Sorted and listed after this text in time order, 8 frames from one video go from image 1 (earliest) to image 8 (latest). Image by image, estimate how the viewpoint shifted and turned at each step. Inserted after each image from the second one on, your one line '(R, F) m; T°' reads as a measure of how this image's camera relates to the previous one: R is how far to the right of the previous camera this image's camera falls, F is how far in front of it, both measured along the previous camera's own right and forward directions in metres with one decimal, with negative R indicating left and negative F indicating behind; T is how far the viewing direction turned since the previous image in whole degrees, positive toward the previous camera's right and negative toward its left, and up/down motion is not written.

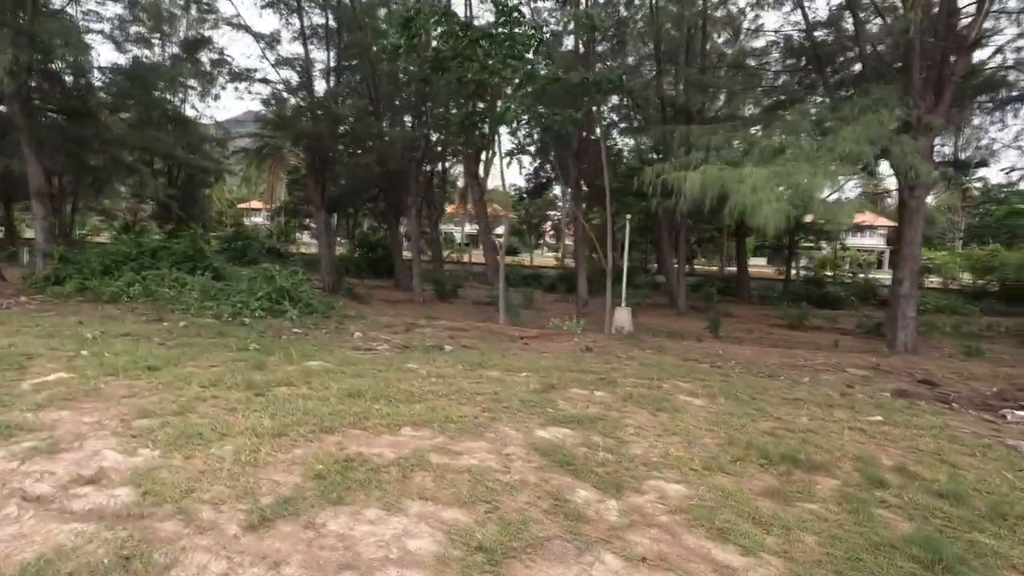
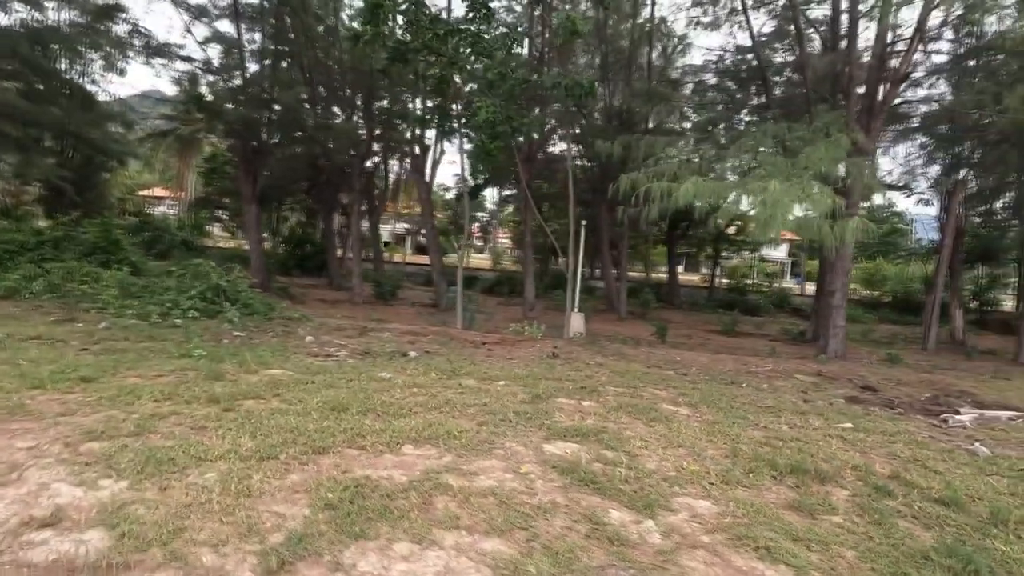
(-0.9, +0.4) m; +8°
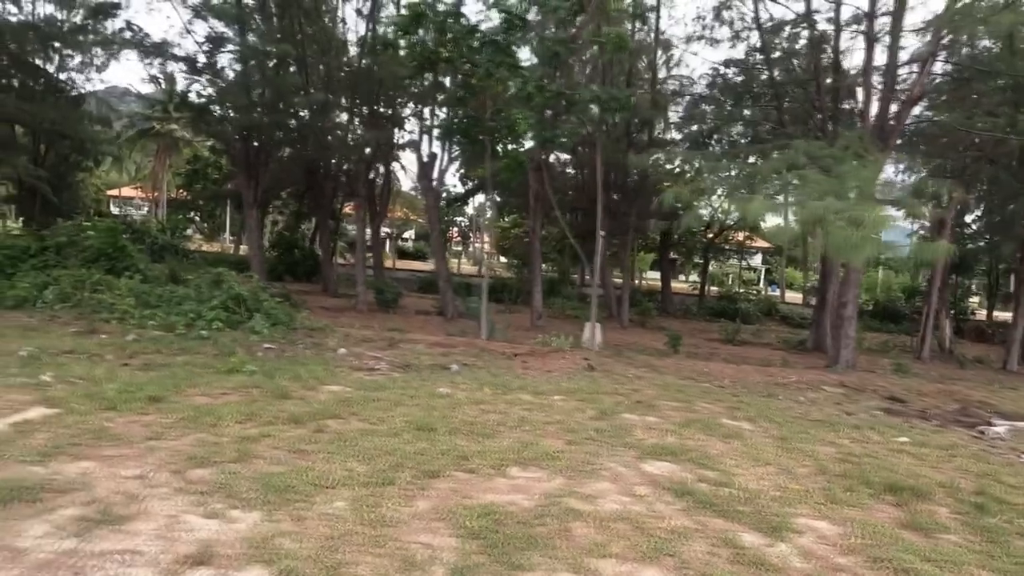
(-1.3, 0.0) m; +3°
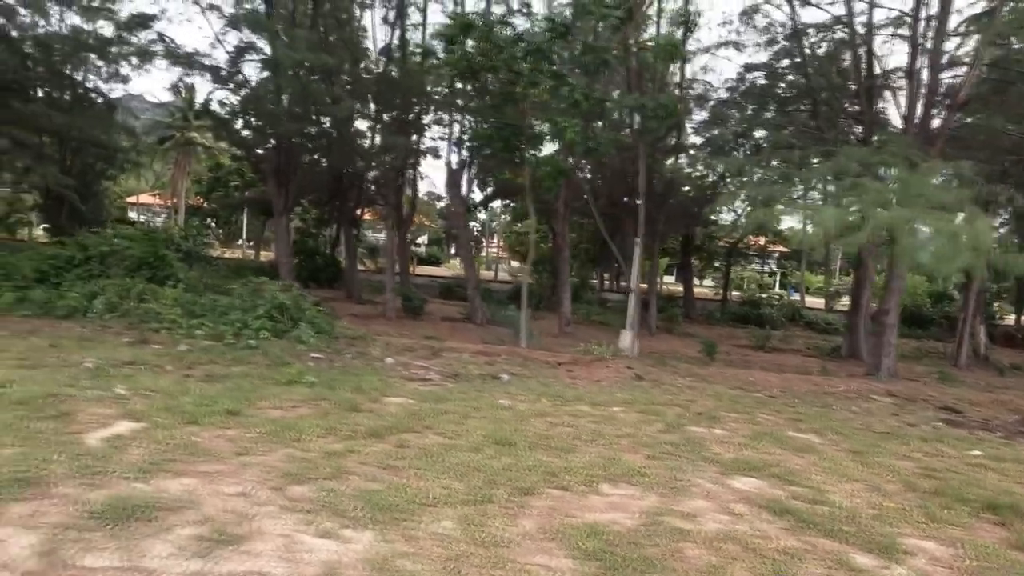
(-0.8, 0.0) m; -1°
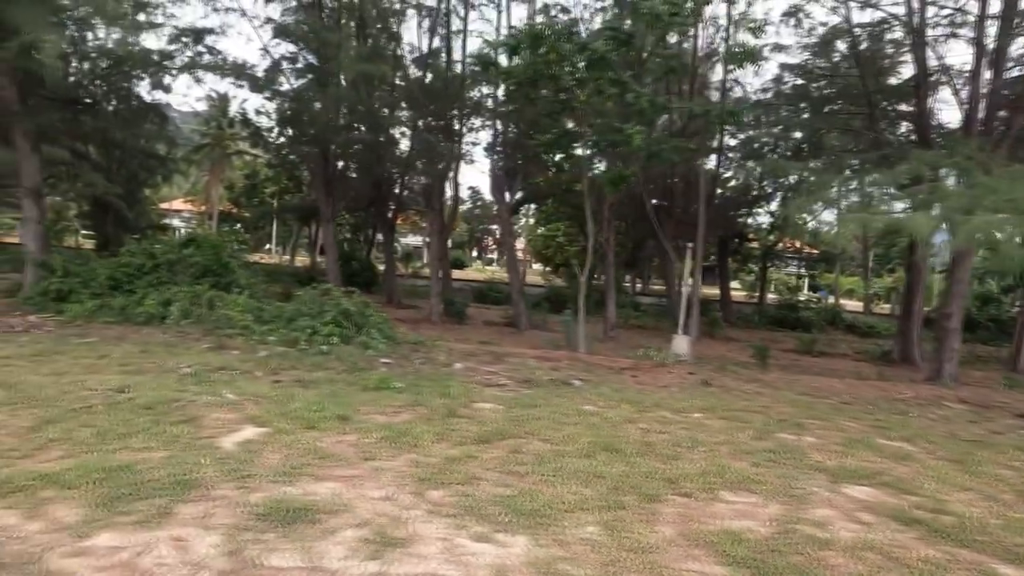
(-1.0, -0.1) m; -2°
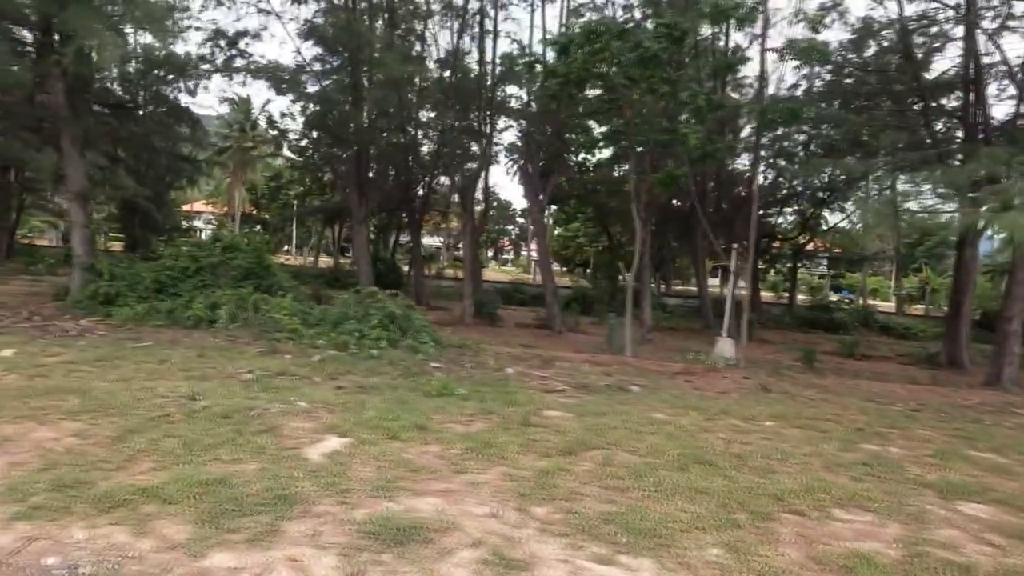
(-0.8, +0.2) m; -1°
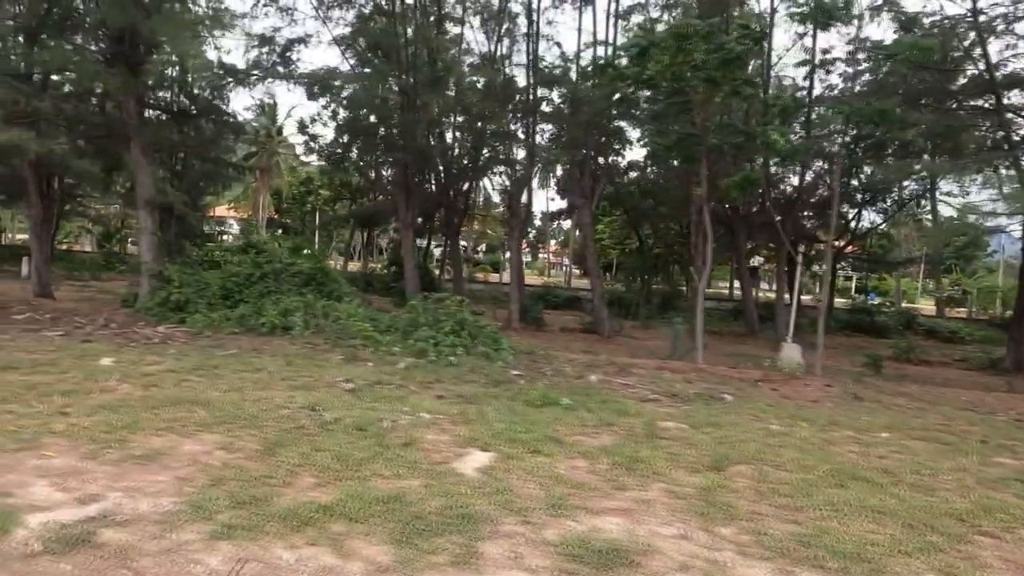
(-1.4, +0.1) m; -1°
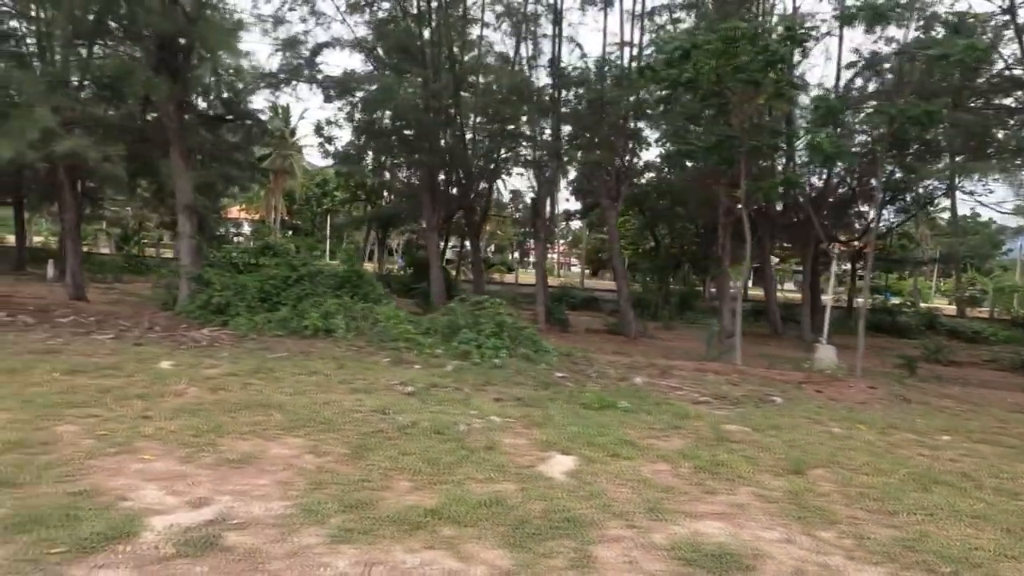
(-0.8, -0.1) m; -1°
